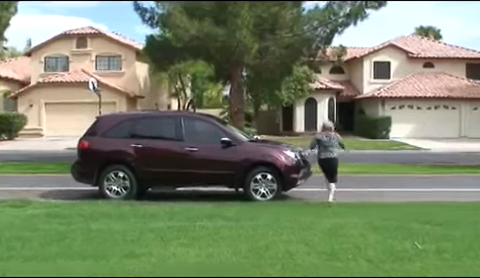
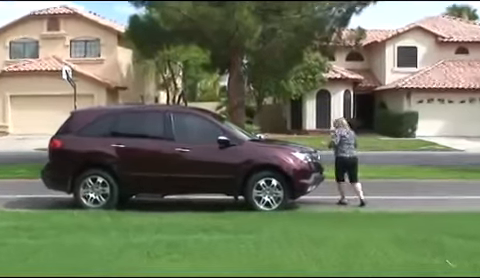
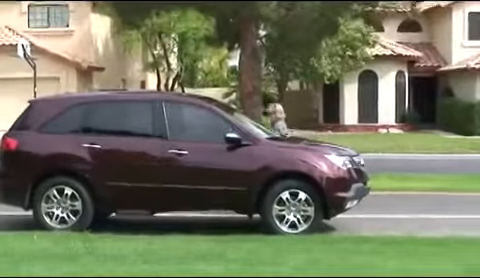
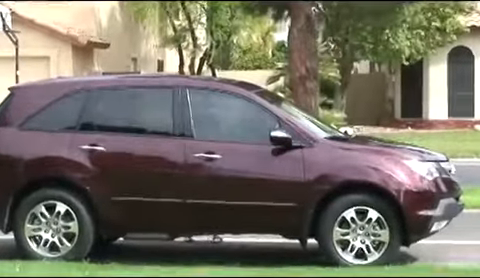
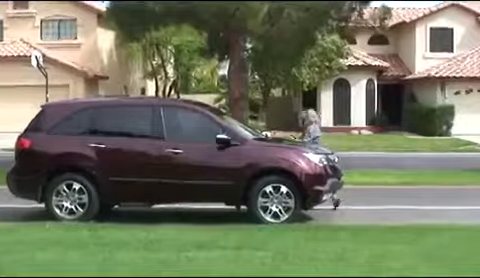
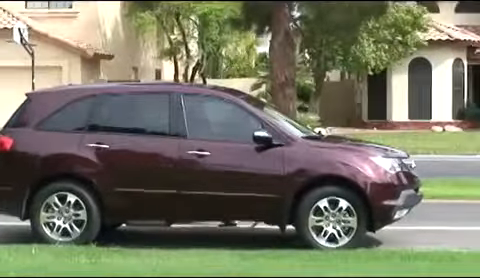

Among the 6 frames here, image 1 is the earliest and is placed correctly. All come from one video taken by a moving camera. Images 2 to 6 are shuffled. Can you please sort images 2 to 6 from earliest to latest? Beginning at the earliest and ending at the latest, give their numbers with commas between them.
2, 5, 3, 6, 4
